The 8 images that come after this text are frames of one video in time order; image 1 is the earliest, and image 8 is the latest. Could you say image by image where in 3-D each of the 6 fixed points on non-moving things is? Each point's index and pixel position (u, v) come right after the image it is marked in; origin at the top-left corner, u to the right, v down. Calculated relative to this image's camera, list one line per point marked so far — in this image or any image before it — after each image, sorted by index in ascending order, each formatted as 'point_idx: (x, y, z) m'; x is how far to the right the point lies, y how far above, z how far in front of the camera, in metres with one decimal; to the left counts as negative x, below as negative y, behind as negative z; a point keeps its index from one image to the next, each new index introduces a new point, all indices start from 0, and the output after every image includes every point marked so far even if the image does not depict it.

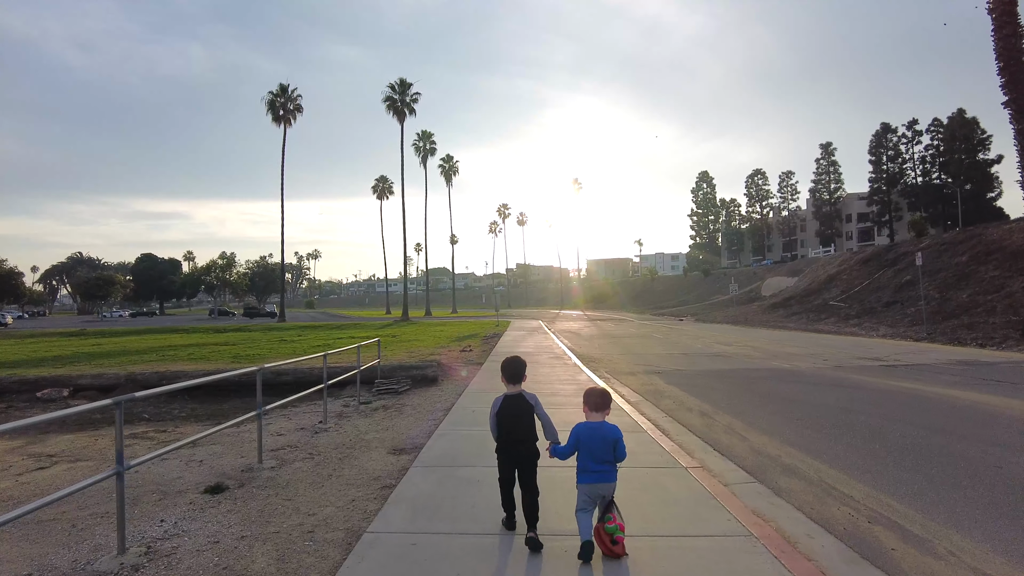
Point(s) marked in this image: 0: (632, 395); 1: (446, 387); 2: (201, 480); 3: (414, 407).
0: (+2.3, -2.1, +12.1) m
1: (-1.4, -2.1, +12.7) m
2: (-3.1, -1.9, +6.1) m
3: (-1.6, -2.0, +10.2) m
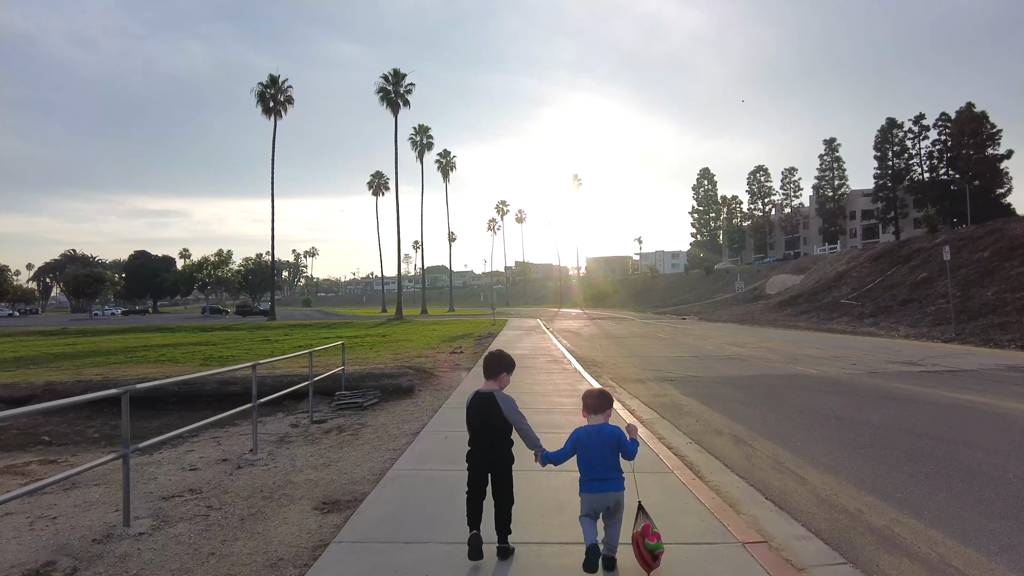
0: (+2.1, -2.0, +10.1) m
1: (-1.6, -2.0, +10.7) m
2: (-3.2, -1.8, +4.1) m
3: (-1.8, -1.9, +8.2) m
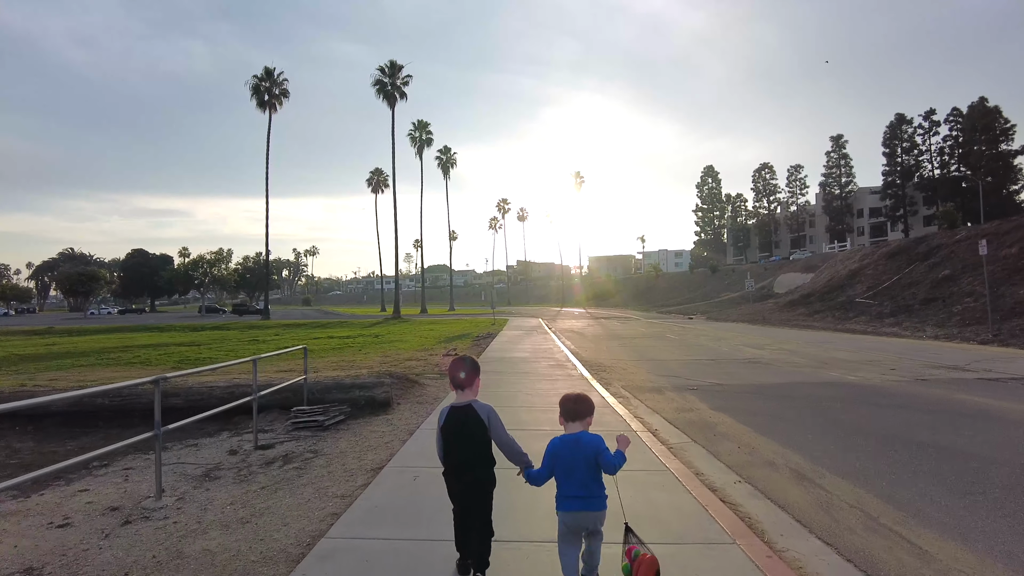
0: (+2.0, -1.9, +8.3) m
1: (-1.7, -1.9, +8.9) m
2: (-3.3, -1.7, +2.3) m
3: (-1.9, -1.8, +6.4) m
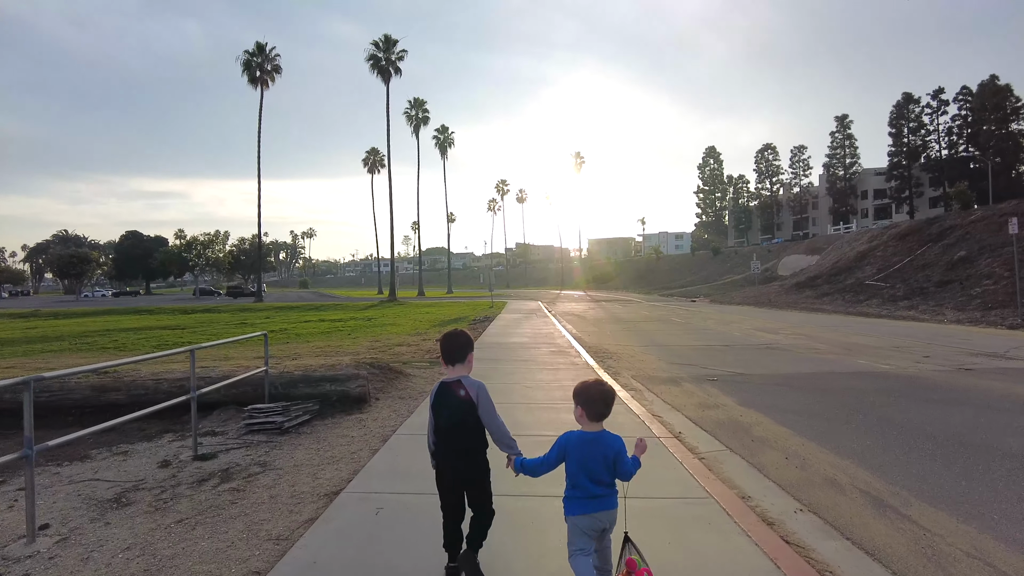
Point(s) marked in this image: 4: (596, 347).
0: (+2.0, -1.6, +7.0) m
1: (-1.7, -1.6, +7.6) m
2: (-3.4, -1.6, +1.0) m
3: (-2.0, -1.6, +5.1) m
4: (+2.2, -1.6, +16.5) m
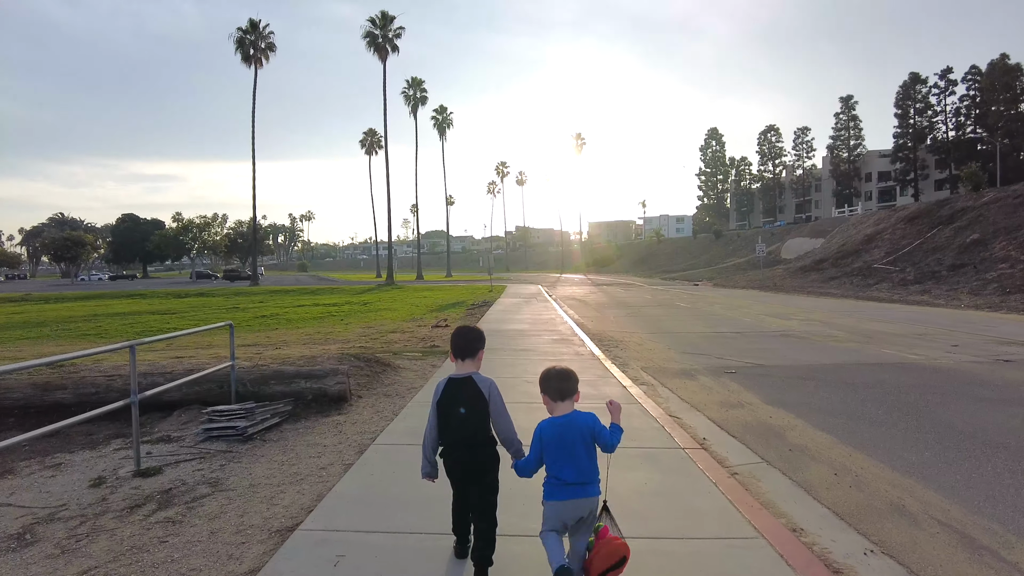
0: (+2.0, -1.5, +6.0) m
1: (-1.7, -1.4, +6.6) m
2: (-3.4, -1.6, 0.0) m
3: (-2.0, -1.5, +4.1) m
4: (+2.2, -1.2, +15.6) m
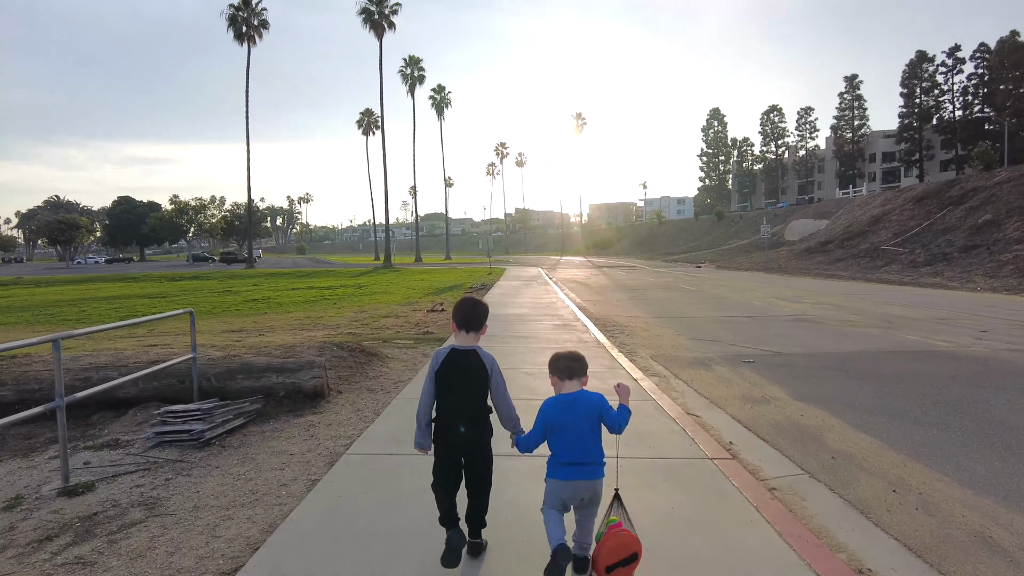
0: (+1.9, -1.3, +5.2) m
1: (-1.7, -1.2, +5.8) m
2: (-3.4, -1.6, -0.8) m
3: (-2.0, -1.4, +3.3) m
4: (+2.2, -0.7, +14.7) m
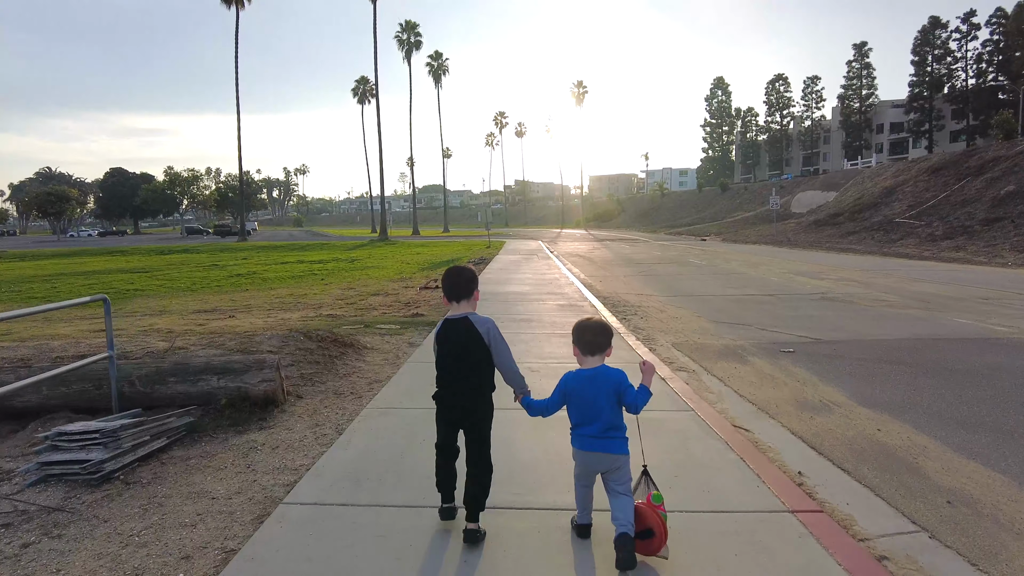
0: (+1.9, -1.2, +3.9) m
1: (-1.7, -1.1, +4.5) m
2: (-3.4, -1.8, -2.1) m
3: (-2.0, -1.4, +2.0) m
4: (+2.2, -0.2, +13.4) m
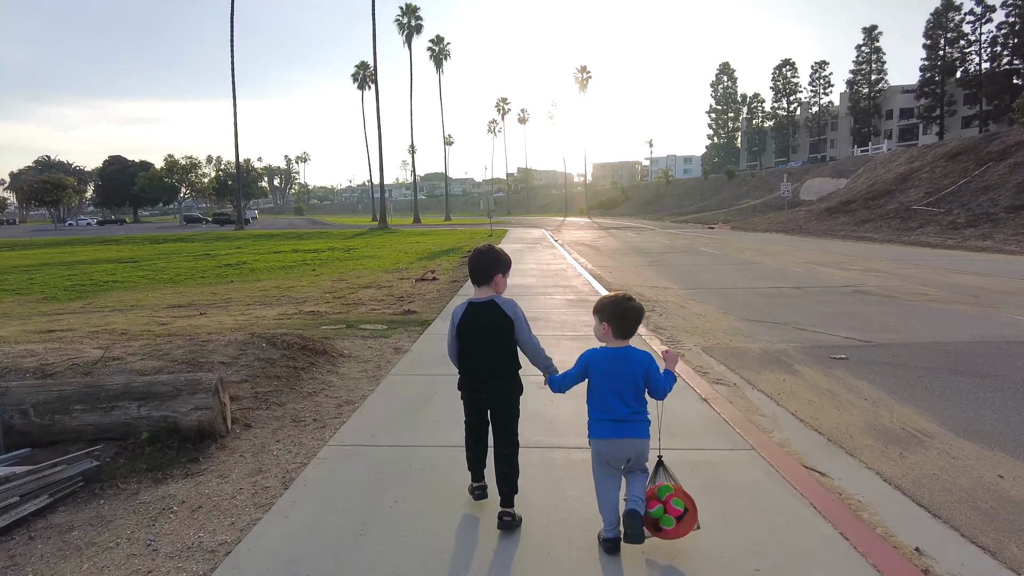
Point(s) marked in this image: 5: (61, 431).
0: (+2.0, -1.3, +2.7) m
1: (-1.7, -1.1, +3.3) m
2: (-3.4, -1.9, -3.2) m
3: (-1.9, -1.4, +0.9) m
4: (+2.3, -0.1, +12.2) m
5: (-2.9, -0.9, +3.9) m
